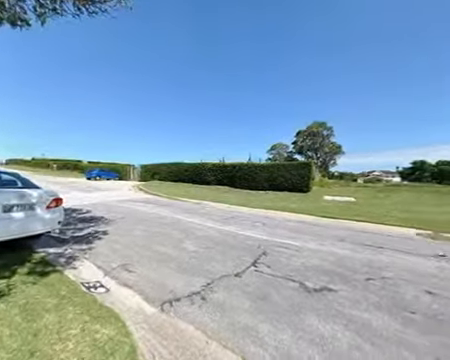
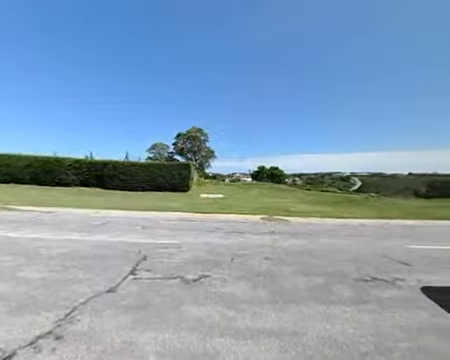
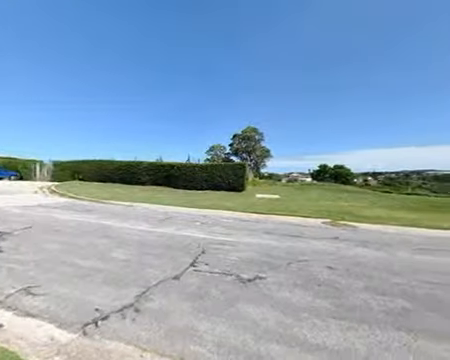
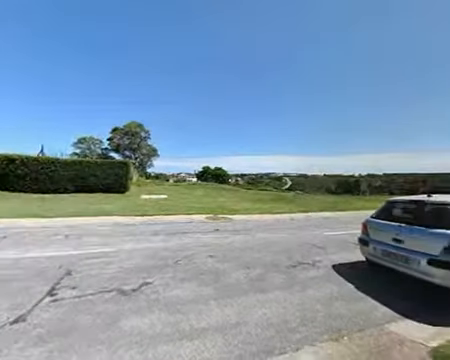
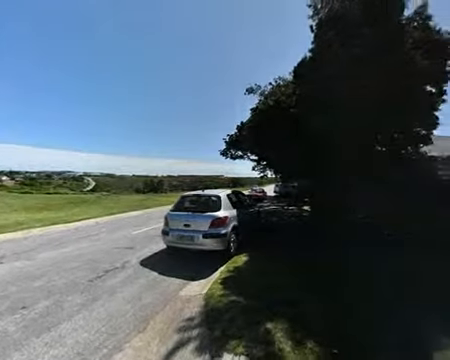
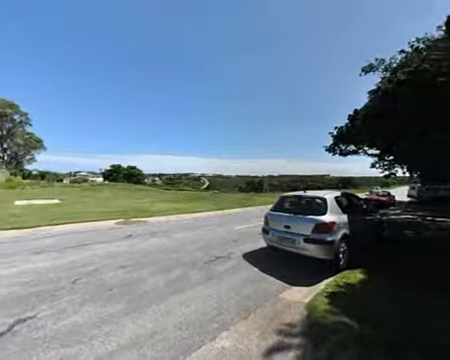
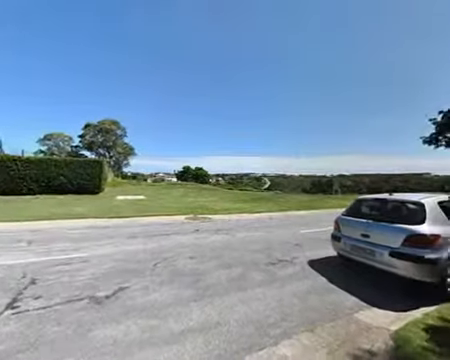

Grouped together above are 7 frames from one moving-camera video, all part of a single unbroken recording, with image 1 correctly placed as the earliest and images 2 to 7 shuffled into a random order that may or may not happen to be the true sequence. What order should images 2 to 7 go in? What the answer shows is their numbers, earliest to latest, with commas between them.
3, 2, 4, 7, 6, 5
